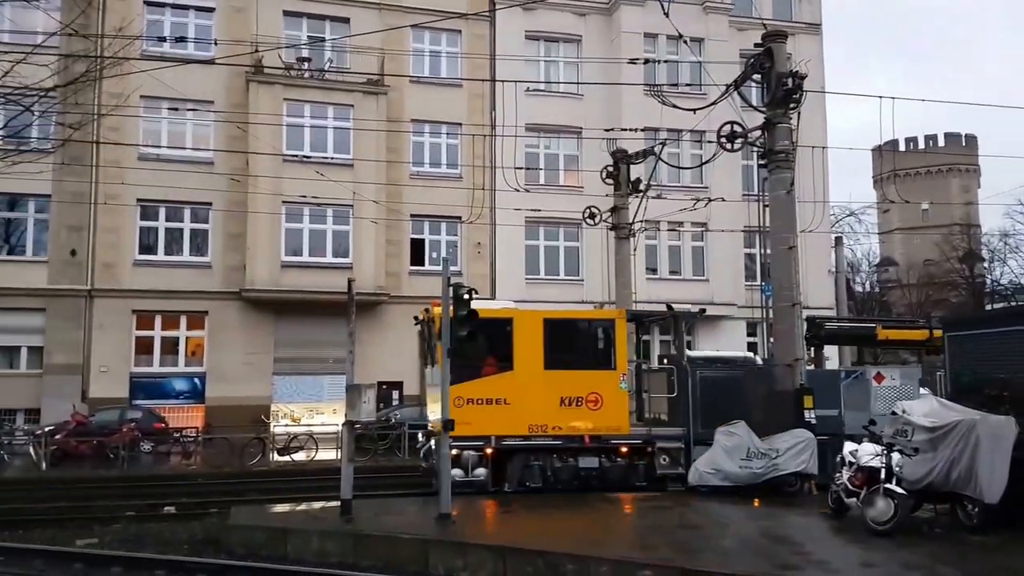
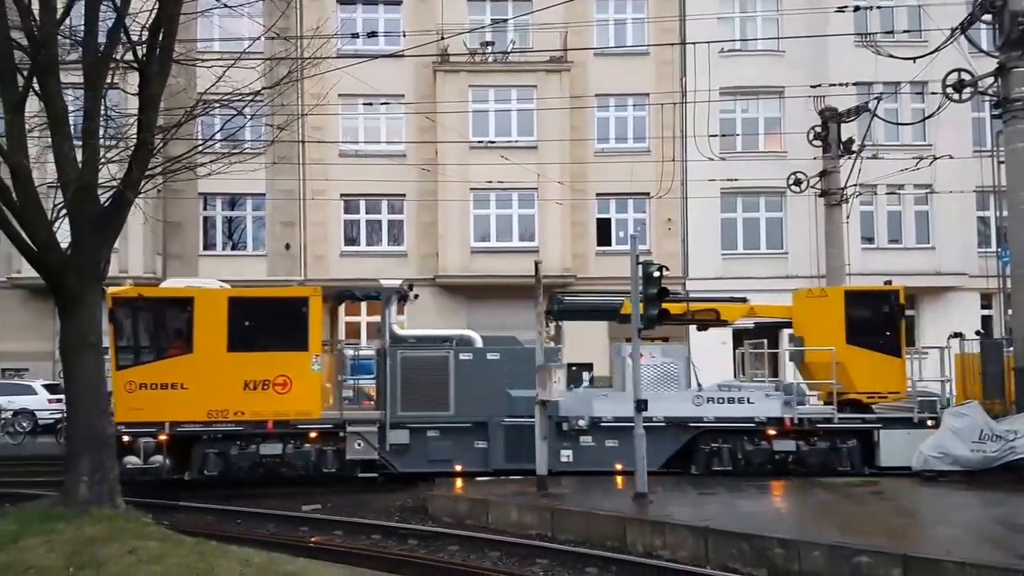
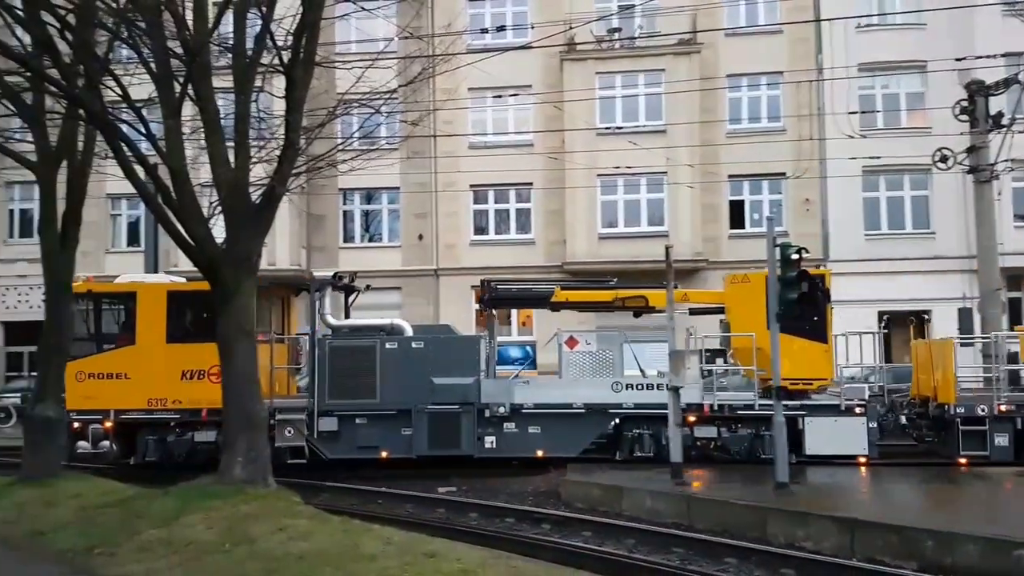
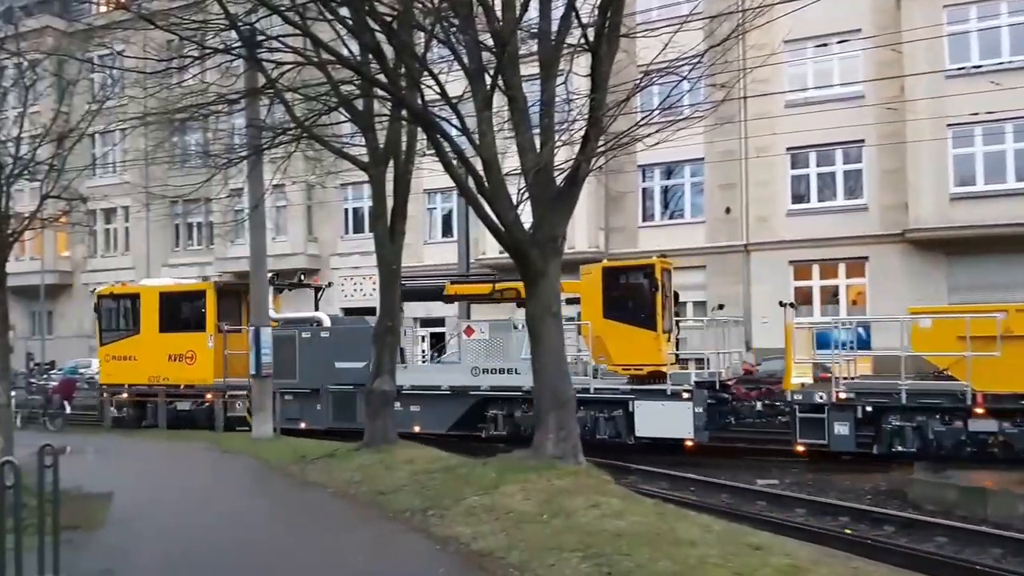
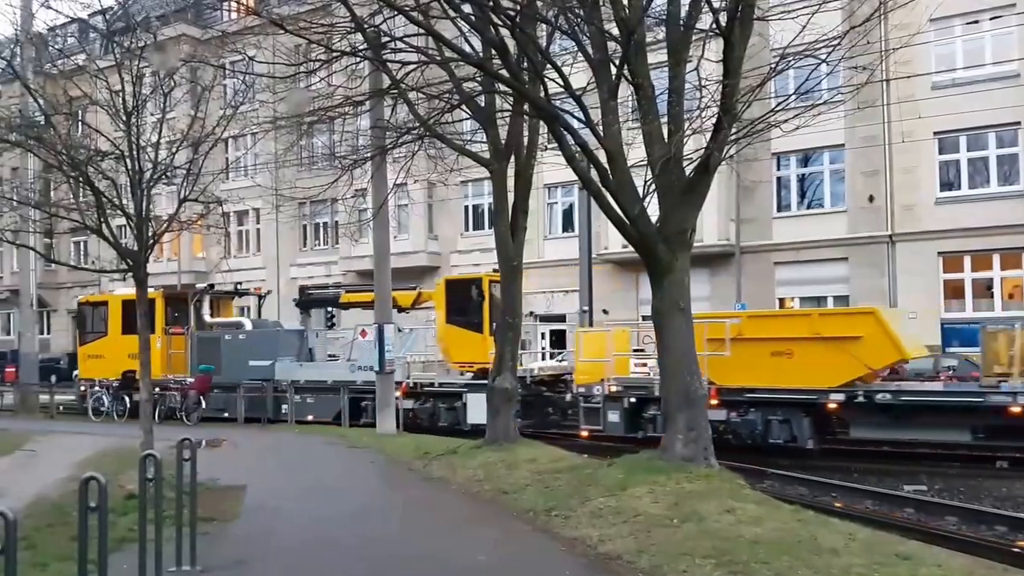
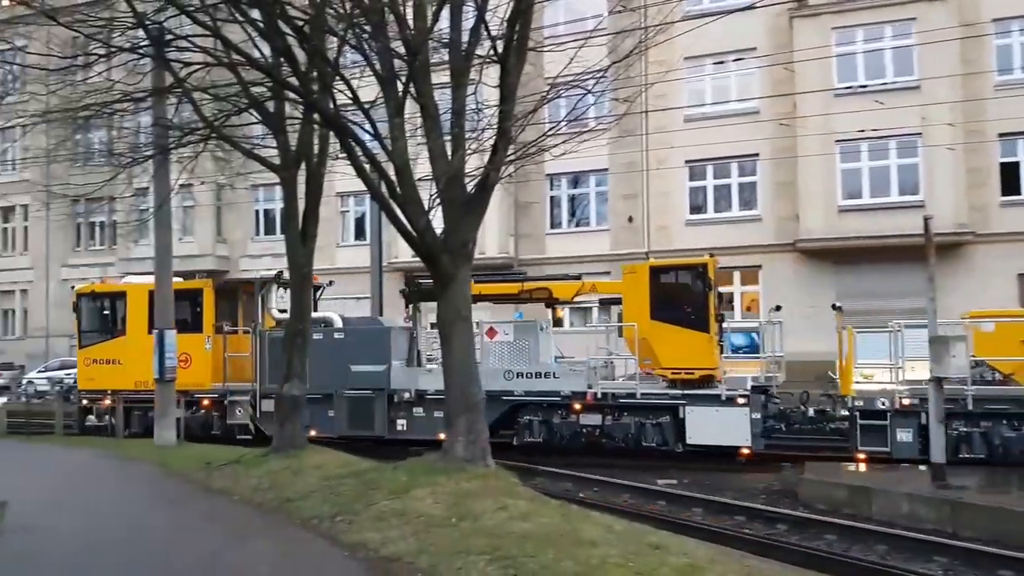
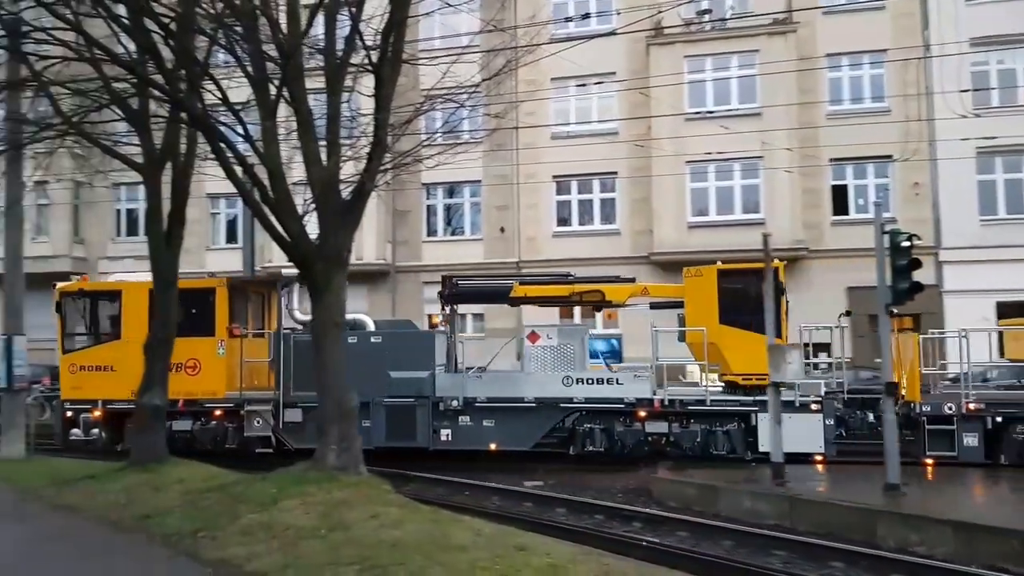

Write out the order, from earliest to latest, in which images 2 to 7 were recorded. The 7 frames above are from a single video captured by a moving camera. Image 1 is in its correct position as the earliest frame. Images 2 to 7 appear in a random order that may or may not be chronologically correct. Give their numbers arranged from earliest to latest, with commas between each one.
2, 3, 7, 6, 4, 5
